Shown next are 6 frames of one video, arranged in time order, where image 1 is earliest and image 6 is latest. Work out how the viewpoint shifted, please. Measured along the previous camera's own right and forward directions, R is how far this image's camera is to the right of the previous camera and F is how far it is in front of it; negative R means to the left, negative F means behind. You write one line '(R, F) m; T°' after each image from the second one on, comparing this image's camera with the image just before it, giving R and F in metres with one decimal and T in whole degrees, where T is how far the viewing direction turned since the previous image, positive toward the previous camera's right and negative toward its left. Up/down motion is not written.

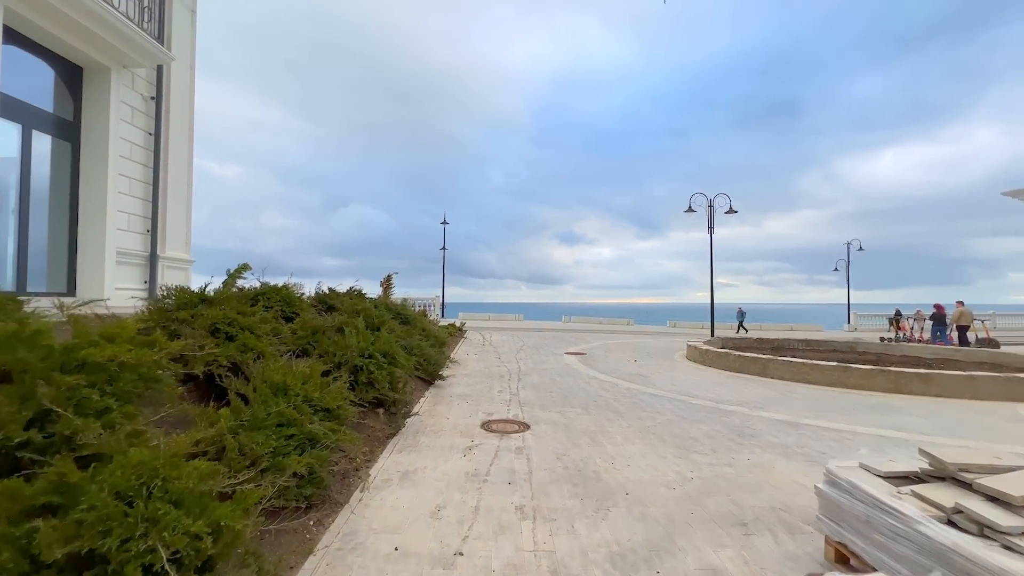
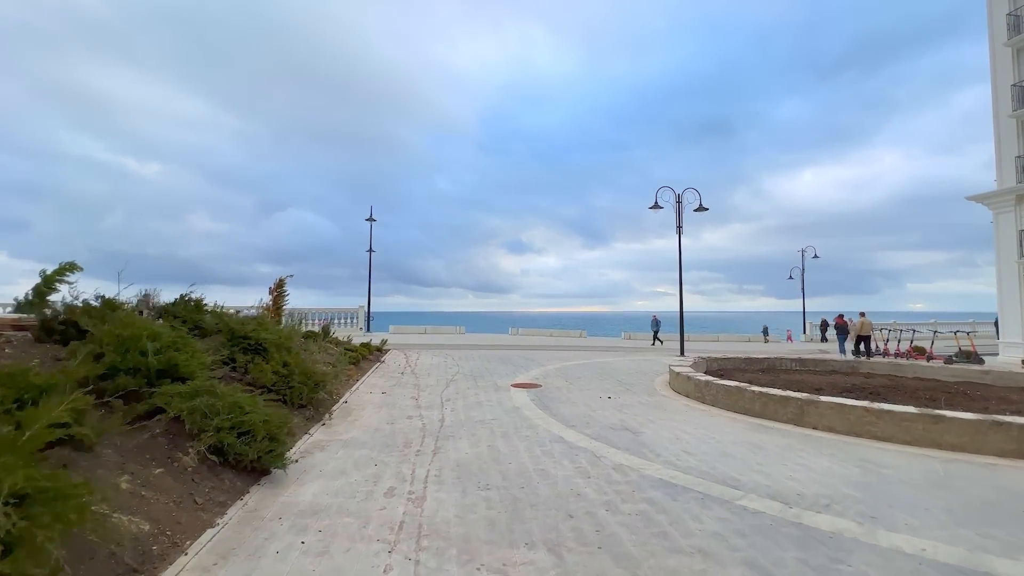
(+0.4, +3.8) m; +7°
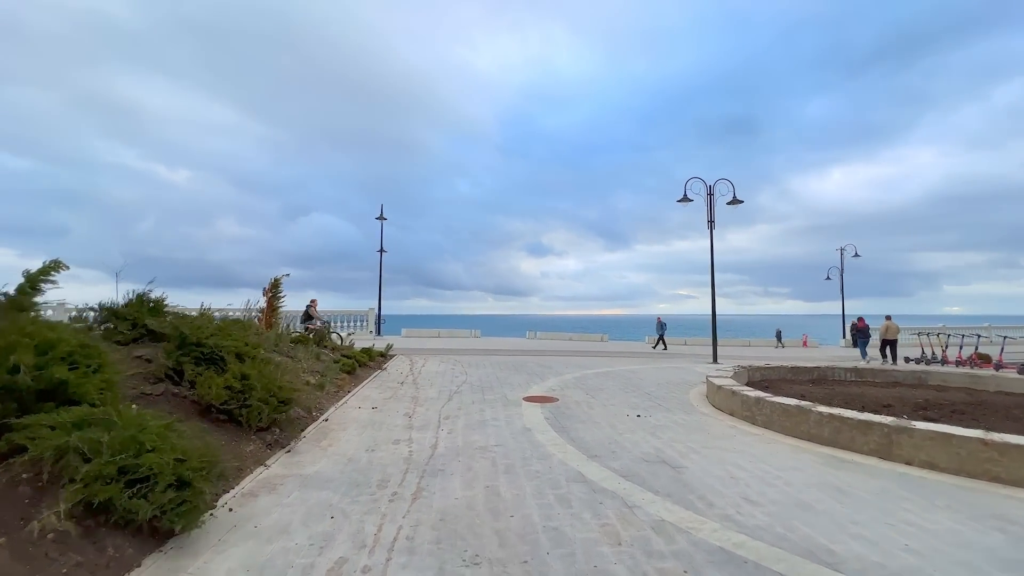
(+0.2, +1.3) m; -2°
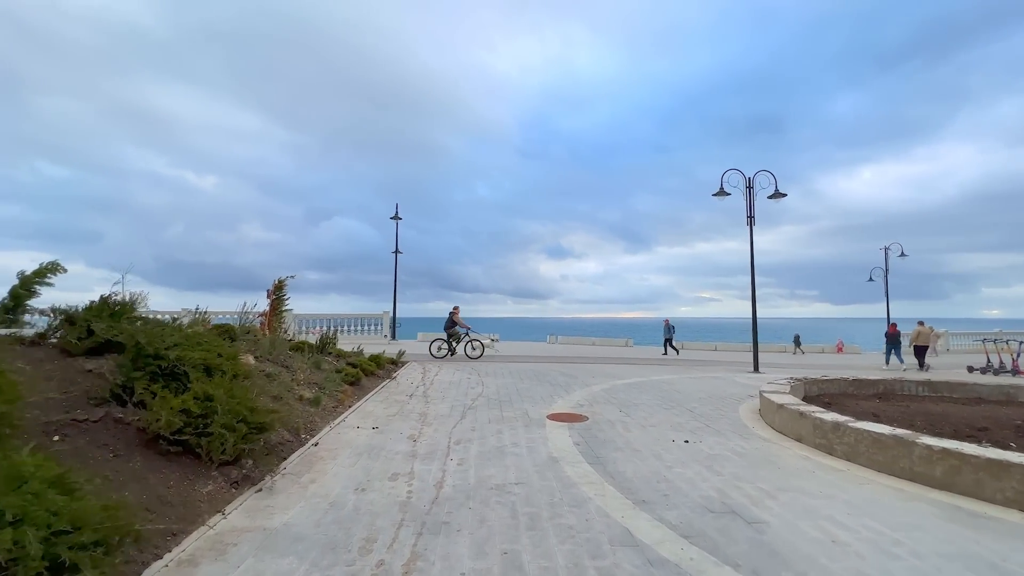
(0.0, +1.2) m; -2°
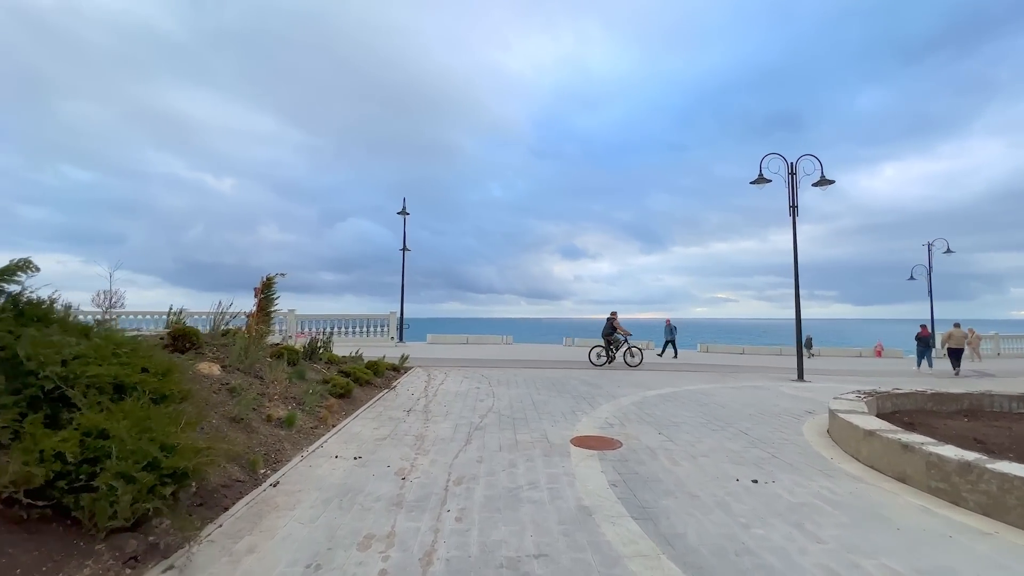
(0.0, +1.4) m; -2°
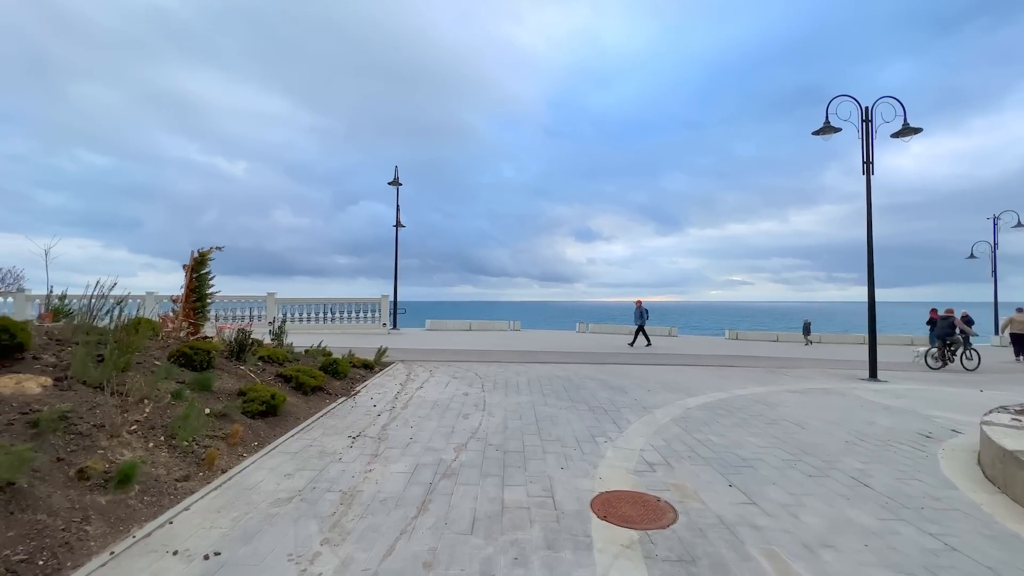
(+0.2, +2.5) m; -2°
